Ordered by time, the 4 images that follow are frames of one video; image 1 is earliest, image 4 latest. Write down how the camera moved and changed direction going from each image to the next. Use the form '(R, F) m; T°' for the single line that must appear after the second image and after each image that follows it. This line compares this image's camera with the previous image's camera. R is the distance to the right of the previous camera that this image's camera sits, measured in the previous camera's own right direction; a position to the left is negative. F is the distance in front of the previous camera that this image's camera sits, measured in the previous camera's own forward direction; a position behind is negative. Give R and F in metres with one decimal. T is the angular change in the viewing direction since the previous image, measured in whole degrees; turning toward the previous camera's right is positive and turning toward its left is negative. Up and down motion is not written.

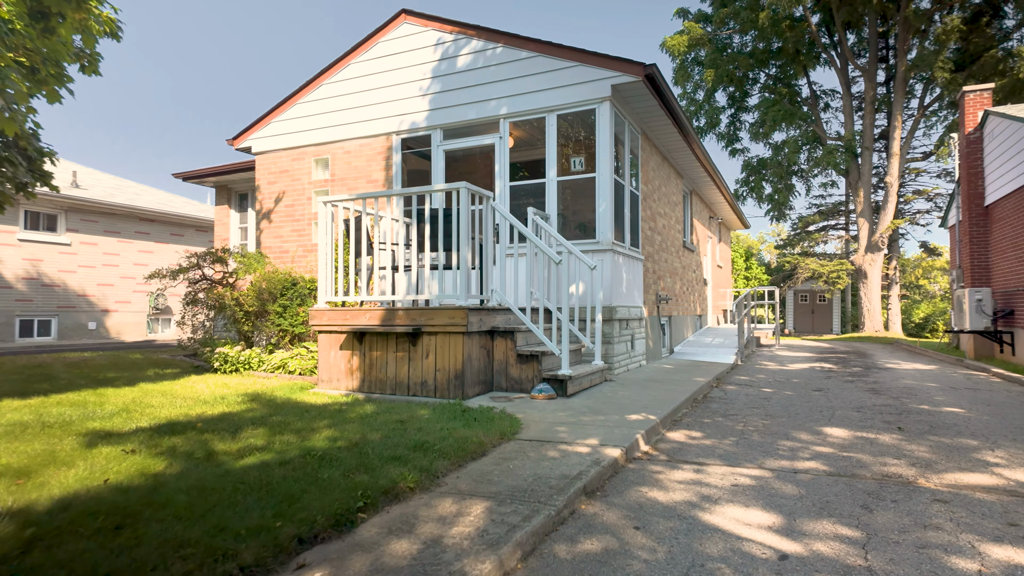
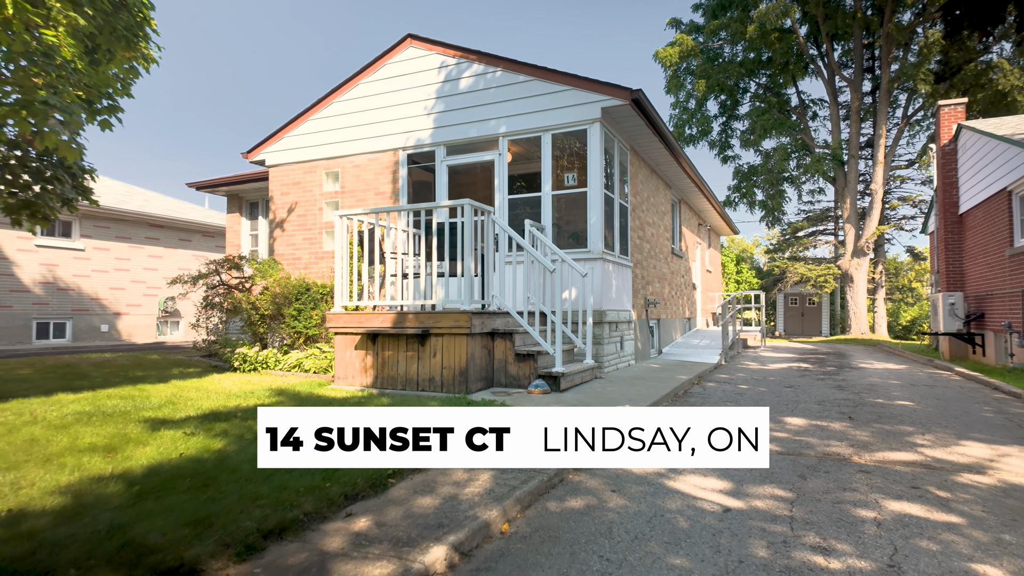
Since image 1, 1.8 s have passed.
(0.0, -0.6) m; 0°
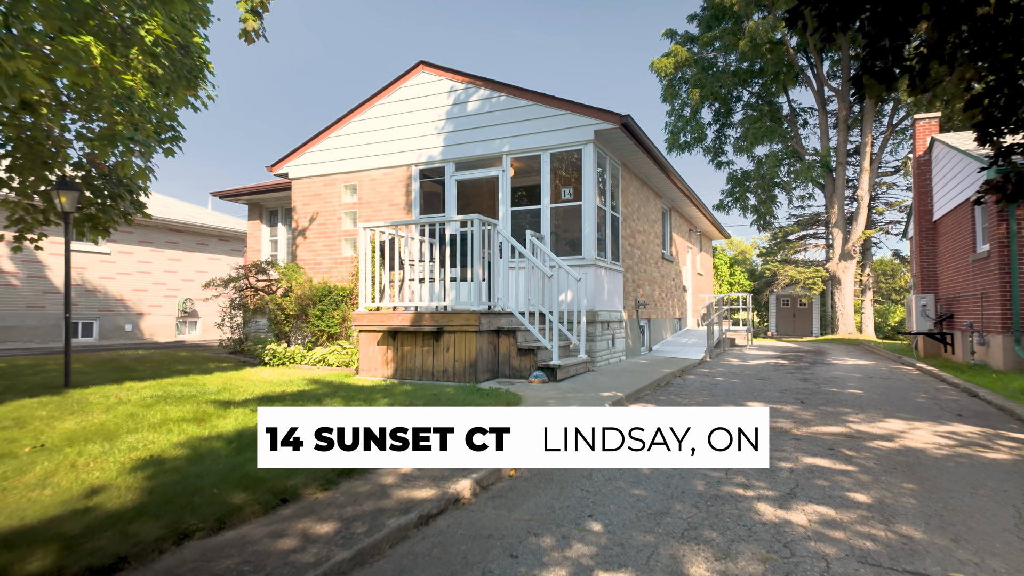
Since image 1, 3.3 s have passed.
(0.0, -0.9) m; 0°
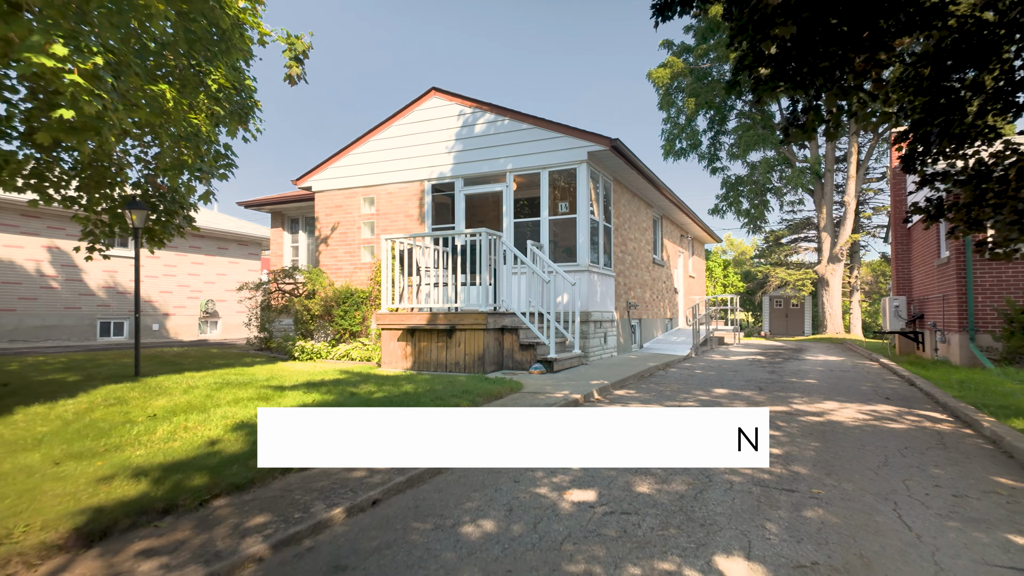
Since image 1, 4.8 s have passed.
(0.0, -1.1) m; 0°
